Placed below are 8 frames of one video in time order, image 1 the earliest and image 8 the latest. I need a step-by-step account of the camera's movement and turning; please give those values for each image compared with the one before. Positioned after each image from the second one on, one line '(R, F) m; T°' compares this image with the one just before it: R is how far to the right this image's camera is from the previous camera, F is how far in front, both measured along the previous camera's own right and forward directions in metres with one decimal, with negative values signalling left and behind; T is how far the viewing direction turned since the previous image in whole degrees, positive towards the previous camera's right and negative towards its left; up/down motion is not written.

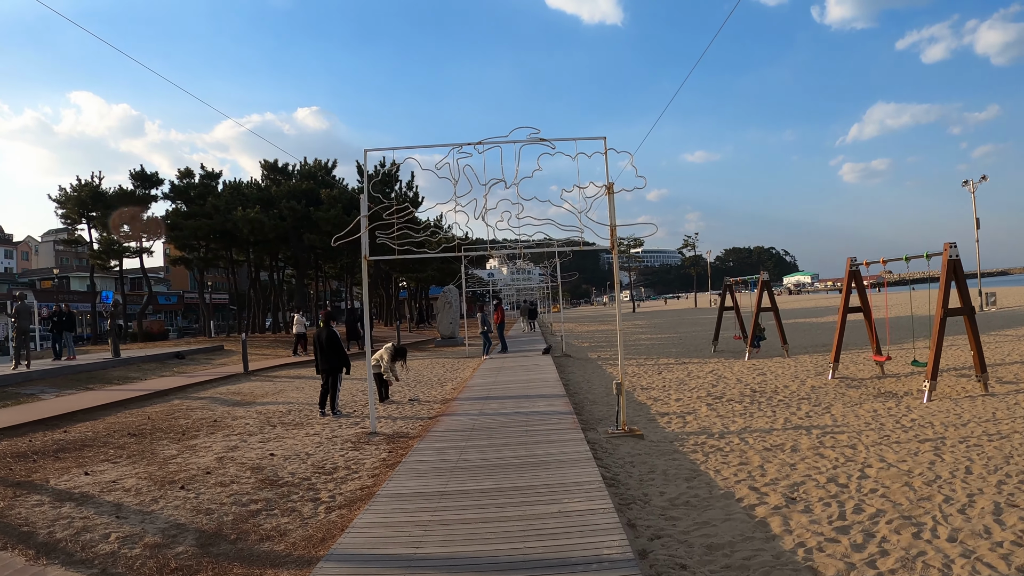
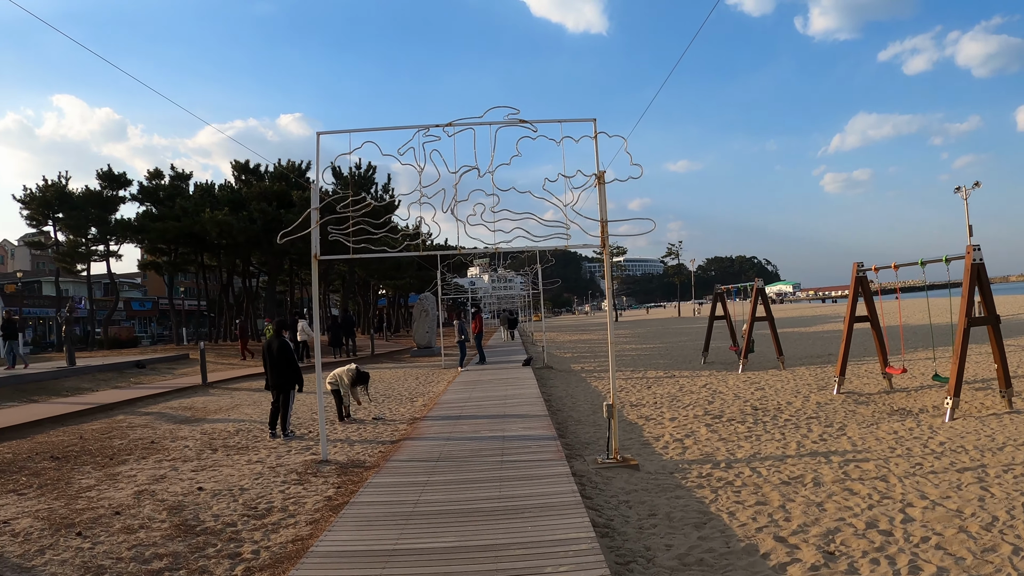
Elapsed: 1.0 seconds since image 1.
(+0.1, +0.9) m; +1°
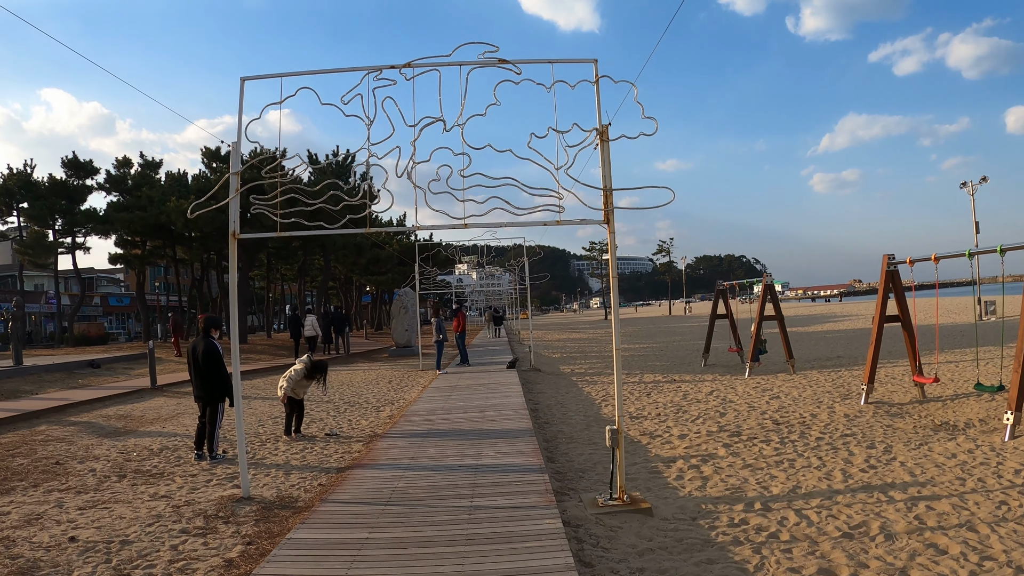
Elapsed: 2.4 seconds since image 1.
(+0.1, +1.3) m; +1°
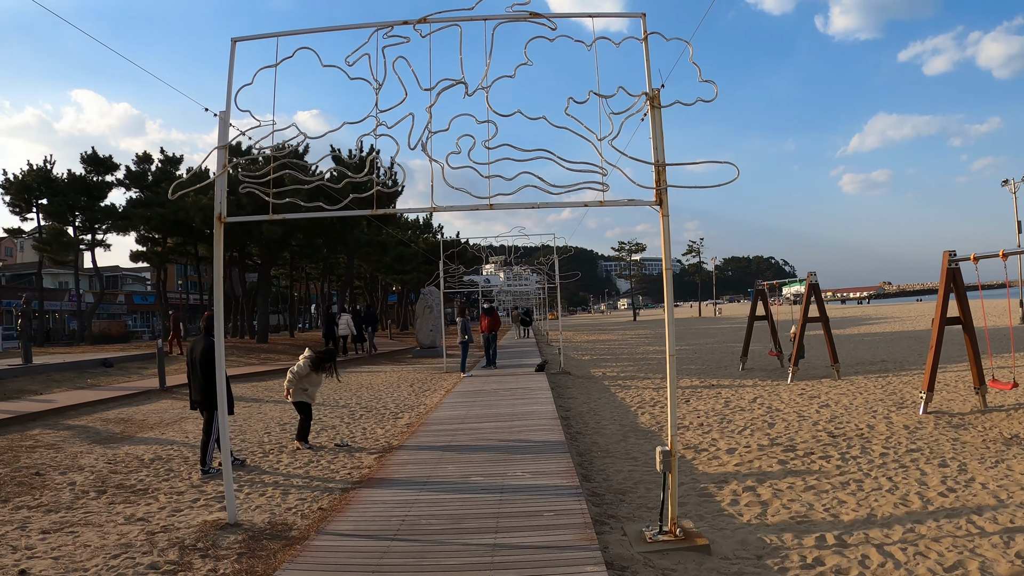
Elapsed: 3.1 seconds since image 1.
(-0.1, +0.7) m; -2°
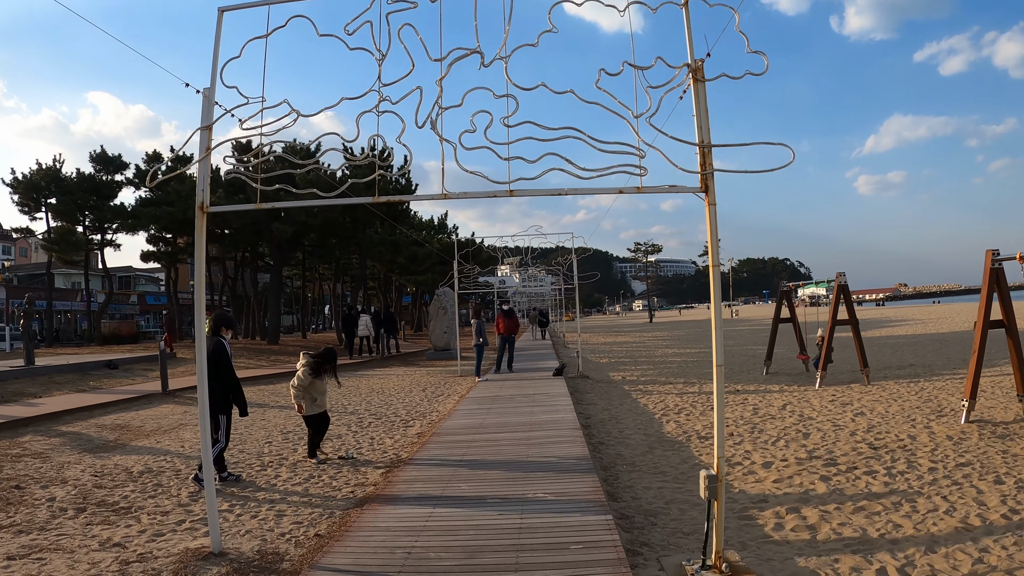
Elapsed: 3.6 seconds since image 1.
(-0.1, +0.5) m; -1°
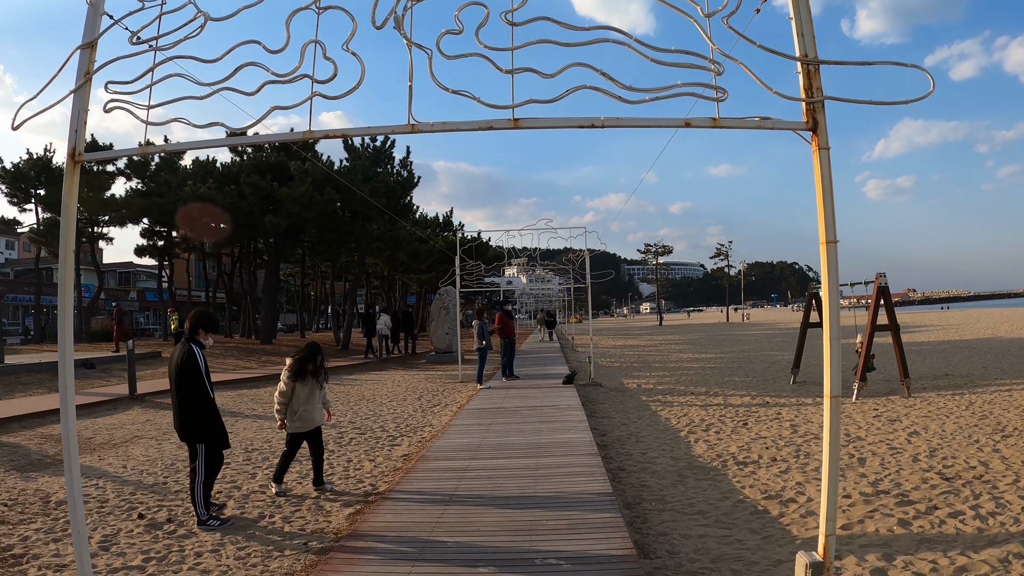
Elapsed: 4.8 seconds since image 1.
(0.0, +1.1) m; -1°
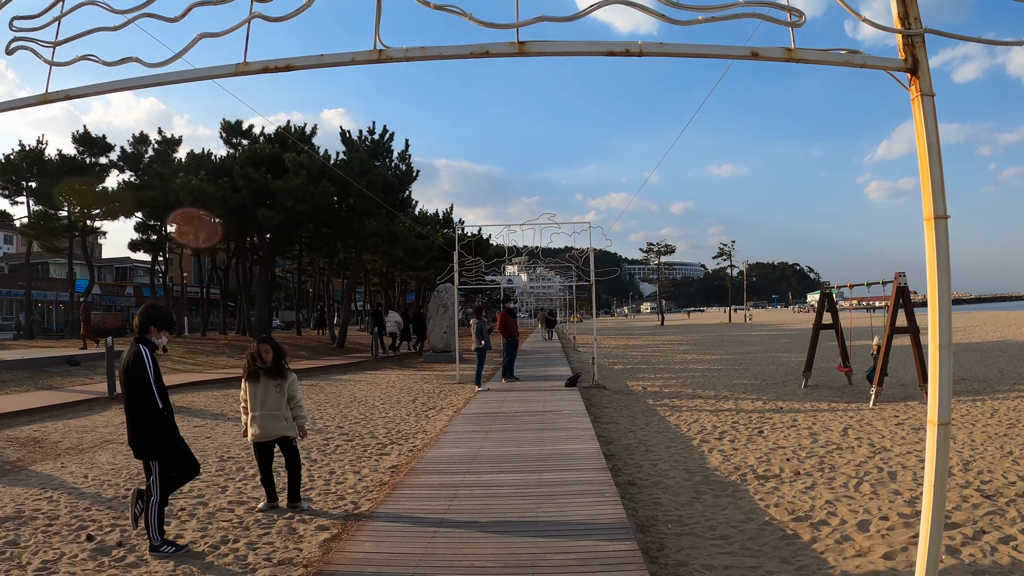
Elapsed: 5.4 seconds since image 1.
(0.0, +0.5) m; 0°
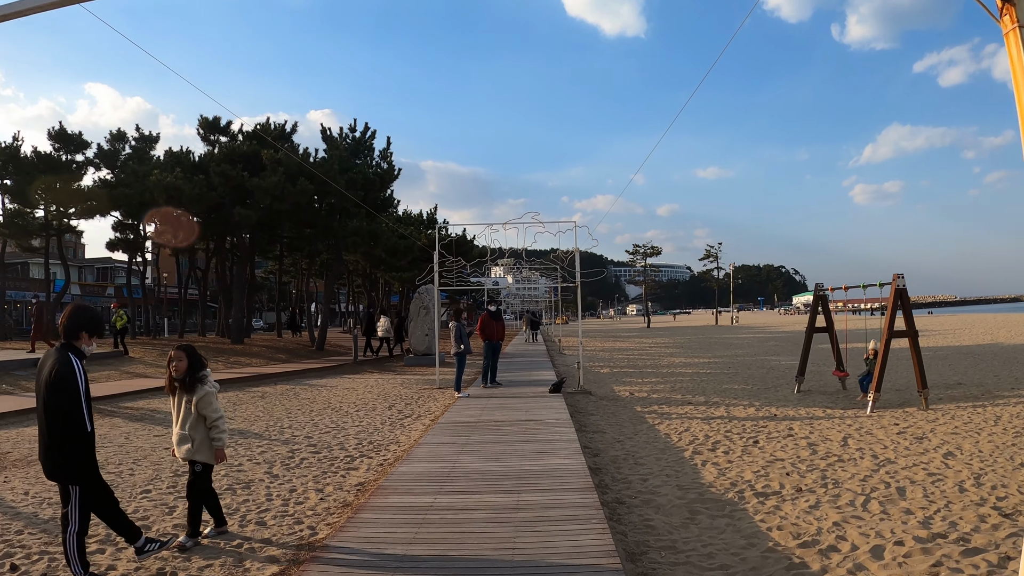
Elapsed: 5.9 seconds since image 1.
(+0.1, +0.4) m; +1°
